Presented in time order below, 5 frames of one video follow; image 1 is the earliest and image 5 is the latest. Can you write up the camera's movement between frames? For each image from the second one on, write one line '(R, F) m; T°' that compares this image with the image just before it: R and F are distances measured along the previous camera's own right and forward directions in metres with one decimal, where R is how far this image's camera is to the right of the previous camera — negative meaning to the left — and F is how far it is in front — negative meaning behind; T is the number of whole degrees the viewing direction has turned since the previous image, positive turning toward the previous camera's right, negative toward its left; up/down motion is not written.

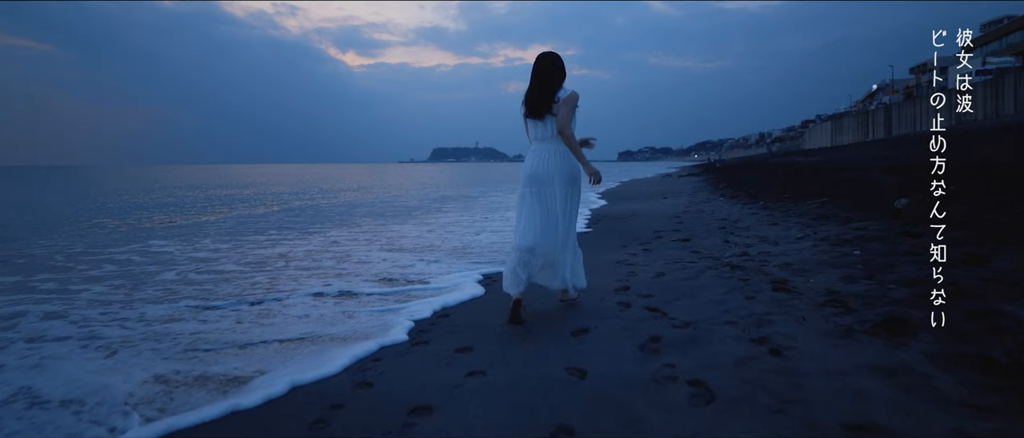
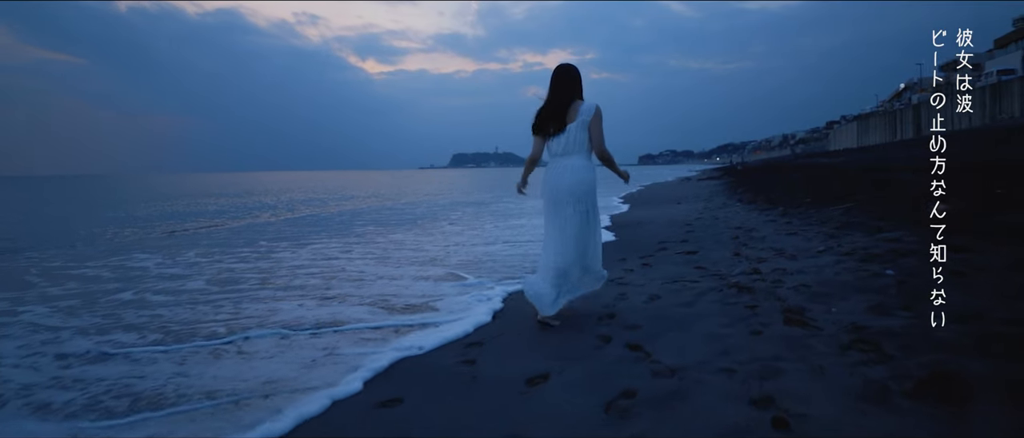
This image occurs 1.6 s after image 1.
(+0.4, +0.7) m; -2°
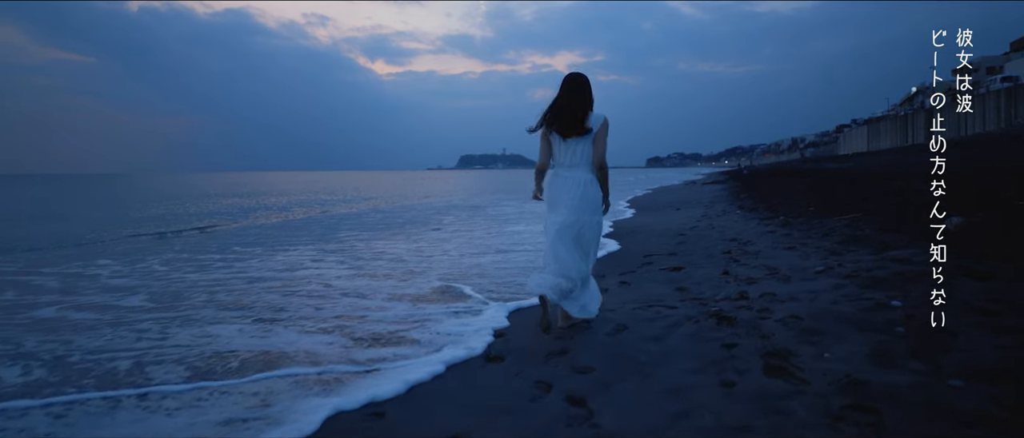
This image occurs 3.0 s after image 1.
(+0.4, +0.6) m; -1°
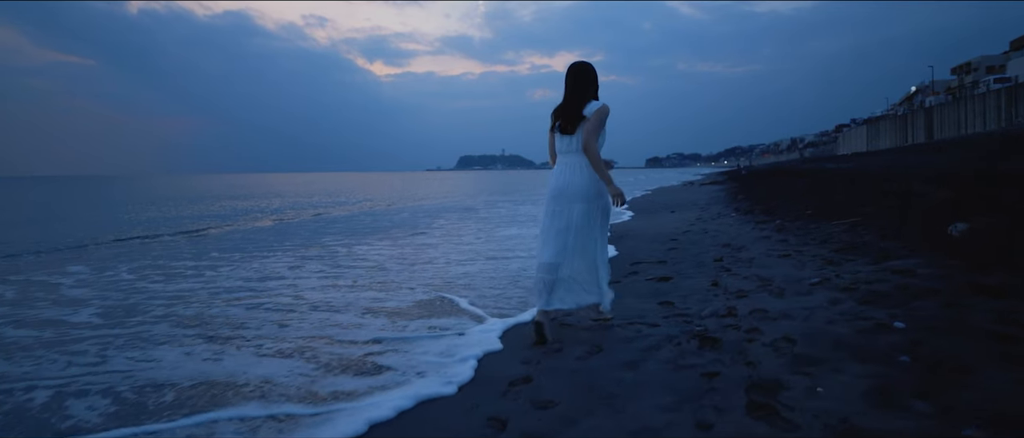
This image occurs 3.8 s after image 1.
(+0.2, +0.4) m; 0°
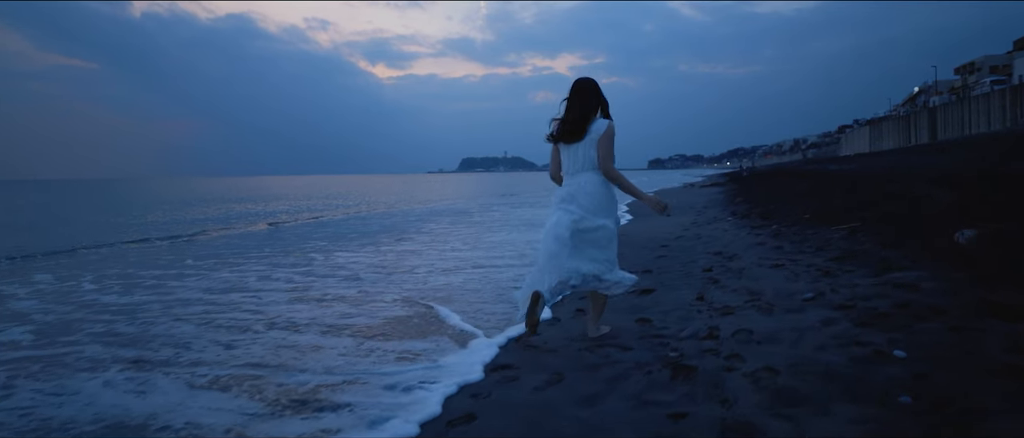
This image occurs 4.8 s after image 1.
(+0.3, +0.4) m; 0°
